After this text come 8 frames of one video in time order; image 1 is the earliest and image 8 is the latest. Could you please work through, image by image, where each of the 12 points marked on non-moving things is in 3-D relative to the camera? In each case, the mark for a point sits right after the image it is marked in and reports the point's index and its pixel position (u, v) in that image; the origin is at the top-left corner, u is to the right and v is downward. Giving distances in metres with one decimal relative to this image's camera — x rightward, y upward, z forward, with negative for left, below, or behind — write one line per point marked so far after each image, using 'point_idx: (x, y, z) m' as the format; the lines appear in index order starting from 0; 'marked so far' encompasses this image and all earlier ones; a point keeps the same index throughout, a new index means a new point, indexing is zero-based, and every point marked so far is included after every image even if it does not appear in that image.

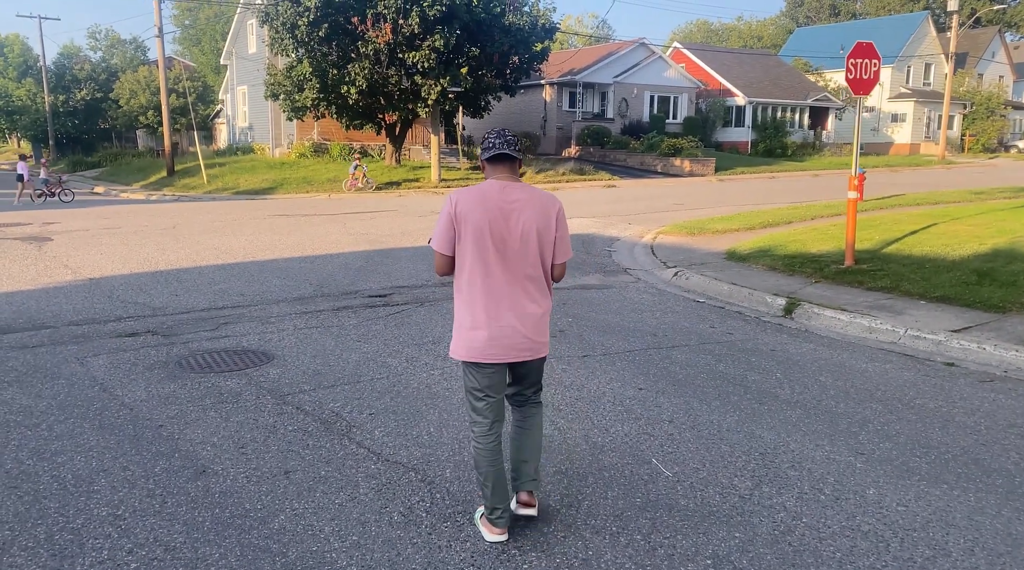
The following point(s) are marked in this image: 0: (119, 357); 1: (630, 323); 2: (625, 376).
0: (-3.1, -0.6, +6.9) m
1: (+1.1, -0.4, +8.3) m
2: (+0.8, -0.7, +6.3) m
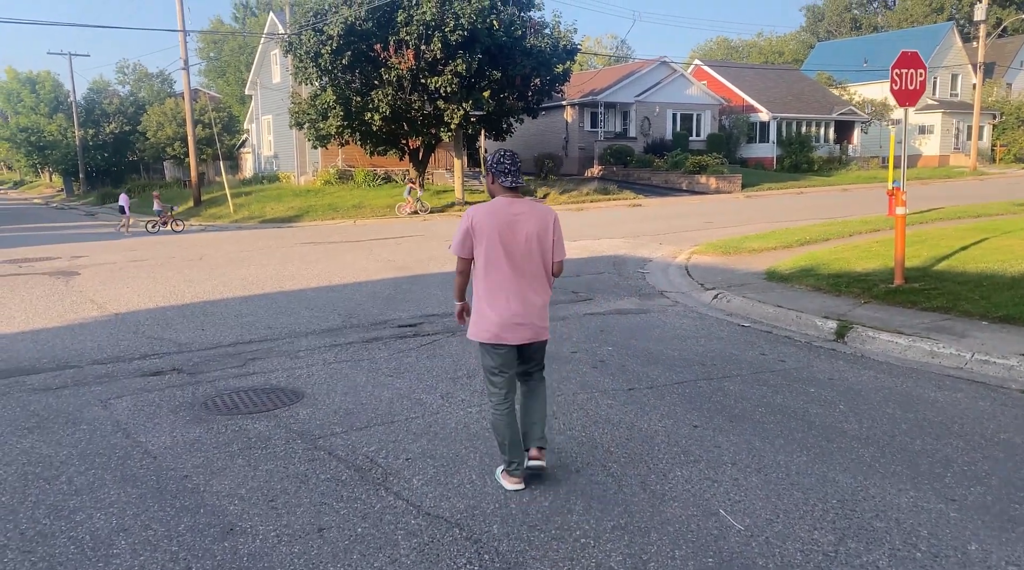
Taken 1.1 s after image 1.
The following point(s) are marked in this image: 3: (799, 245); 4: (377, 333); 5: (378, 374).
0: (-2.7, -0.9, +6.6) m
1: (+1.5, -0.6, +7.8) m
2: (+1.1, -0.9, +5.9) m
3: (+4.8, +0.7, +14.9) m
4: (-1.4, -0.5, +8.8) m
5: (-1.1, -0.7, +7.2) m
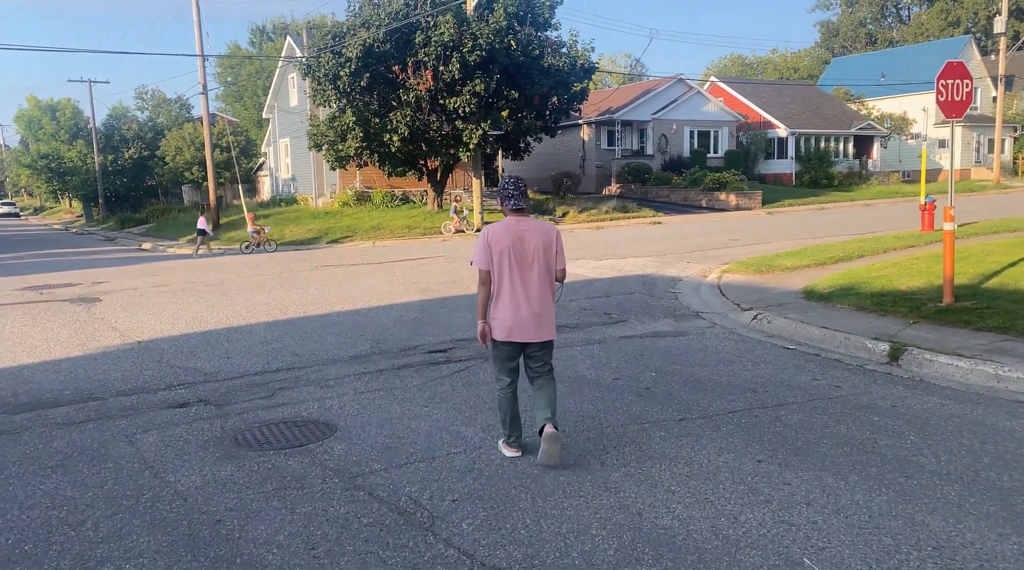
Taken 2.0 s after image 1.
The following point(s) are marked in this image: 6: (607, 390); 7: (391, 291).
0: (-2.4, -1.1, +6.3) m
1: (+1.8, -0.8, +7.5) m
2: (+1.4, -1.0, +5.5) m
3: (+5.3, +0.4, +14.5) m
4: (-1.0, -0.7, +8.5) m
5: (-0.8, -0.9, +6.8) m
6: (+0.8, -0.8, +7.0) m
7: (-1.9, -0.1, +13.6) m
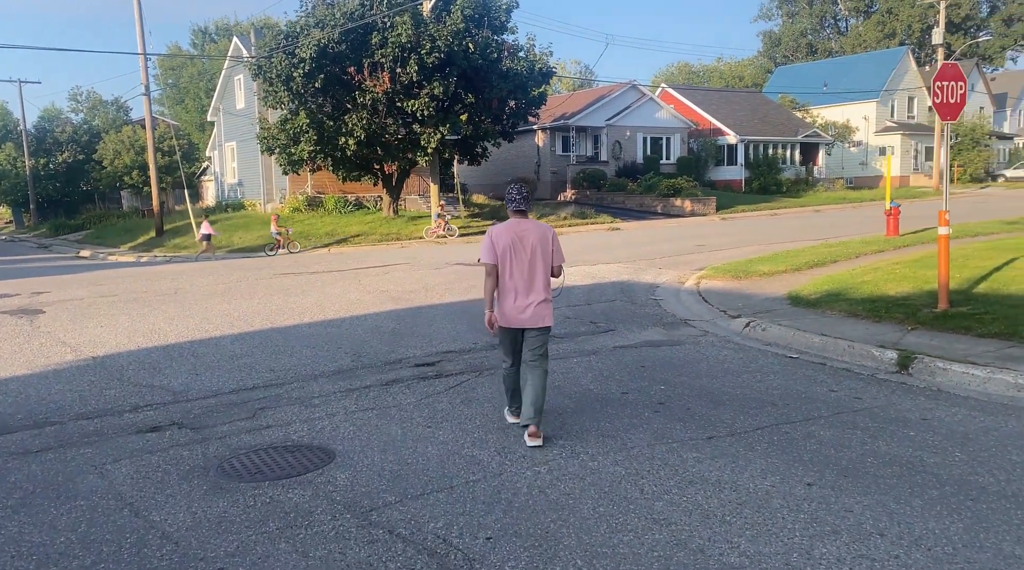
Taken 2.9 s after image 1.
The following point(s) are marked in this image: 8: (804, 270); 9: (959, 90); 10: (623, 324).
0: (-2.3, -1.1, +5.6) m
1: (+1.8, -0.8, +7.1) m
2: (+1.6, -1.1, +5.1) m
3: (+4.8, +0.3, +14.3) m
4: (-1.0, -0.8, +8.0) m
5: (-0.7, -1.0, +6.3) m
6: (+0.8, -0.9, +6.6) m
7: (-2.2, -0.2, +12.9) m
8: (+4.7, +0.2, +14.0) m
9: (+4.8, +2.1, +9.5) m
10: (+1.3, -0.5, +10.4) m
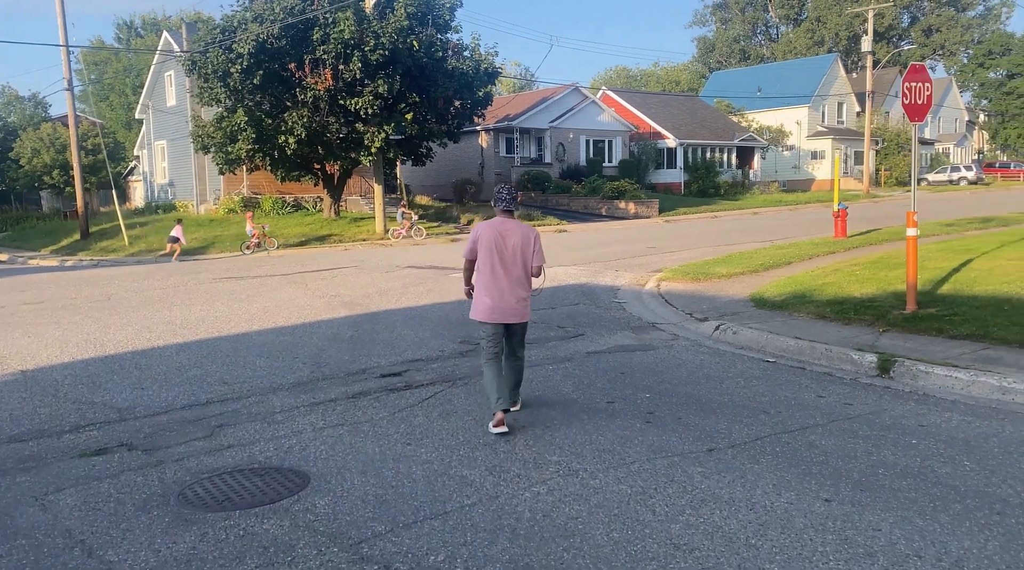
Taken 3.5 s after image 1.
0: (-2.4, -1.2, +5.1) m
1: (+1.6, -0.9, +6.8) m
2: (+1.5, -1.1, +4.9) m
3: (+4.1, +0.3, +14.2) m
4: (-1.3, -0.9, +7.5) m
5: (-0.8, -1.0, +5.8) m
6: (+0.7, -0.9, +6.2) m
7: (-2.8, -0.3, +12.4) m
8: (+4.0, +0.2, +14.0) m
9: (+4.4, +2.1, +9.4) m
10: (+0.9, -0.5, +10.1) m
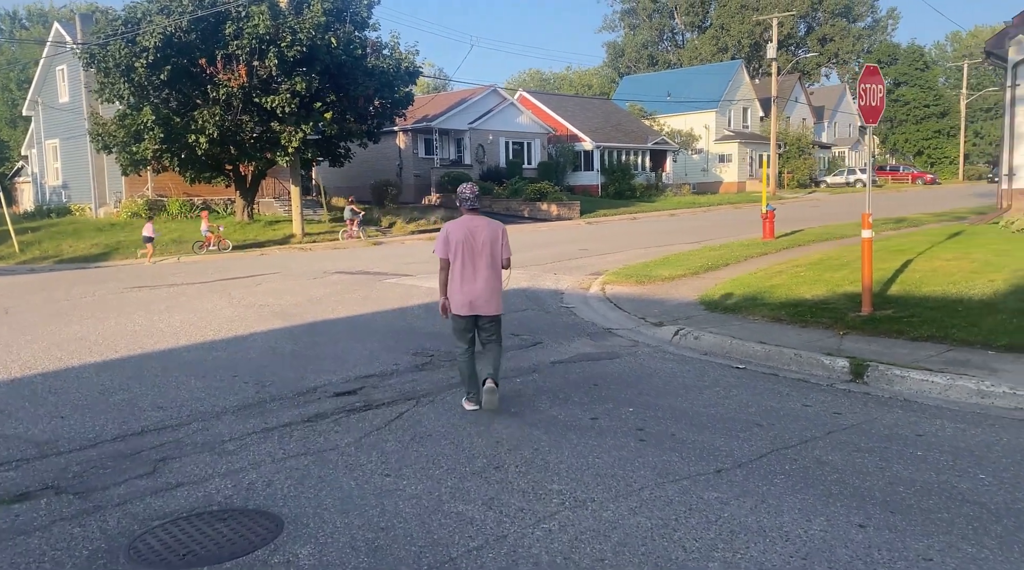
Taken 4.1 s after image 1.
0: (-2.4, -1.3, +4.3) m
1: (+1.4, -0.9, +6.5) m
2: (+1.5, -1.1, +4.5) m
3: (+3.1, +0.2, +14.1) m
4: (-1.5, -1.0, +6.8) m
5: (-0.9, -1.1, +5.2) m
6: (+0.6, -1.0, +5.8) m
7: (-3.6, -0.4, +11.5) m
8: (+3.0, +0.2, +13.8) m
9: (+3.9, +2.0, +9.4) m
10: (+0.4, -0.6, +9.7) m
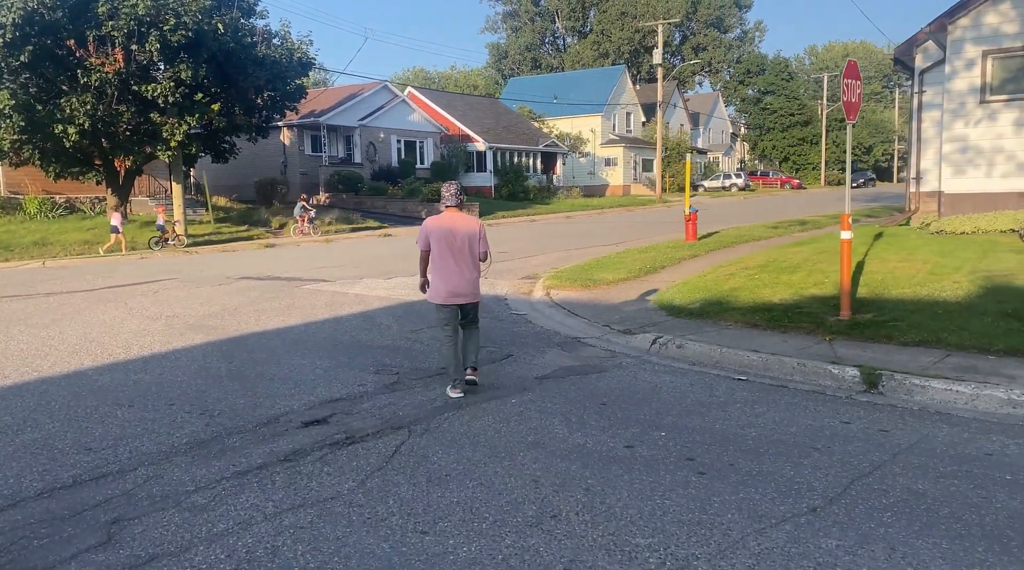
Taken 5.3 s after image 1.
0: (-1.9, -1.3, +3.1) m
1: (+1.5, -1.0, +5.8) m
2: (+1.9, -1.2, +3.8) m
3: (+2.1, +0.2, +13.6) m
4: (-1.4, -1.0, +5.7) m
5: (-0.6, -1.2, +4.2) m
6: (+0.8, -1.0, +5.0) m
7: (-4.2, -0.5, +10.1) m
8: (+2.0, +0.1, +13.3) m
9: (+3.5, +2.0, +9.0) m
10: (0.0, -0.6, +8.8) m
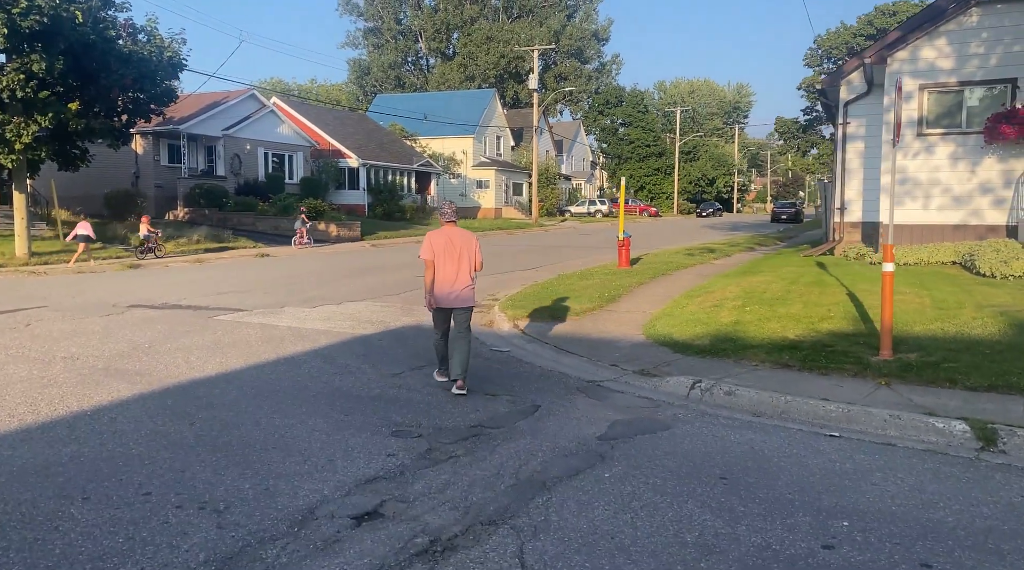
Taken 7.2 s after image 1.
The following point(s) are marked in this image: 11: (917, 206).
0: (-0.7, -1.5, +1.4) m
1: (+2.2, -1.2, +4.6) m
2: (+2.9, -1.4, +2.8) m
3: (+1.4, -0.3, +12.4) m
4: (-0.7, -1.2, +4.0) m
5: (+0.4, -1.3, +2.7) m
6: (+1.6, -1.3, +3.7) m
7: (-4.1, -0.8, +7.9) m
8: (+1.4, -0.3, +12.1) m
9: (+3.6, +1.7, +8.2) m
10: (+0.2, -0.9, +7.3) m
11: (+7.2, +1.4, +15.7) m
